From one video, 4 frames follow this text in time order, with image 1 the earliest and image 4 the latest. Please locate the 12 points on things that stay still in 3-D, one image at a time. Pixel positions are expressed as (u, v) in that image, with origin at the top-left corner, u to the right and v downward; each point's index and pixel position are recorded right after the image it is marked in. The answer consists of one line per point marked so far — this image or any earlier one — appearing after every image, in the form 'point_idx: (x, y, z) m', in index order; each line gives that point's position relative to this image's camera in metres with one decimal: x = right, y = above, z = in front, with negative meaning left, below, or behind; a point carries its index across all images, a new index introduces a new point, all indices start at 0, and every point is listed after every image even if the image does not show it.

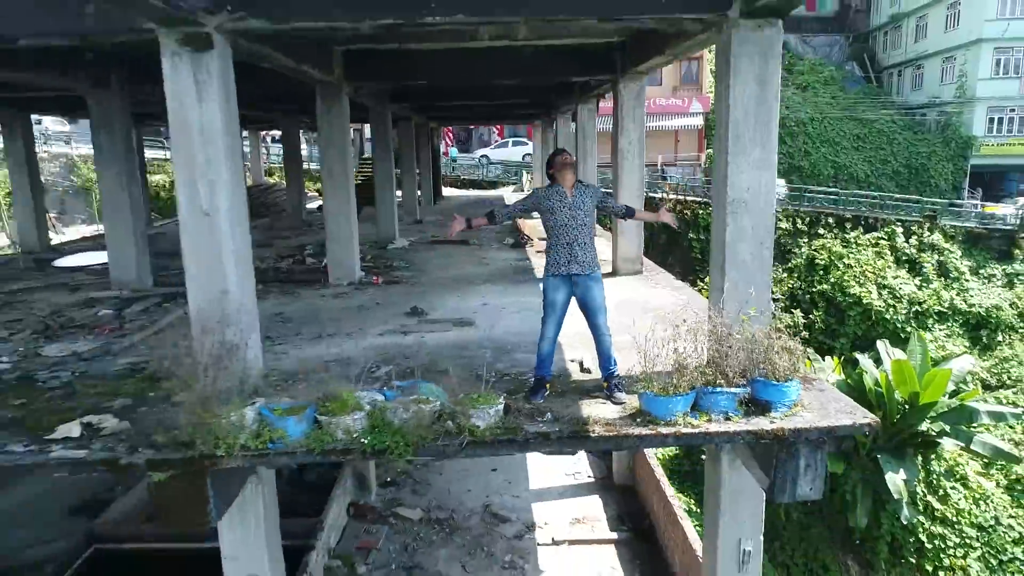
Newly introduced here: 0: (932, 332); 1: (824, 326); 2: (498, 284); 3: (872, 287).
0: (+5.3, -0.5, +10.1) m
1: (+4.1, -0.5, +10.5) m
2: (0.0, 0.0, +4.3) m
3: (+4.7, 0.0, +10.5) m
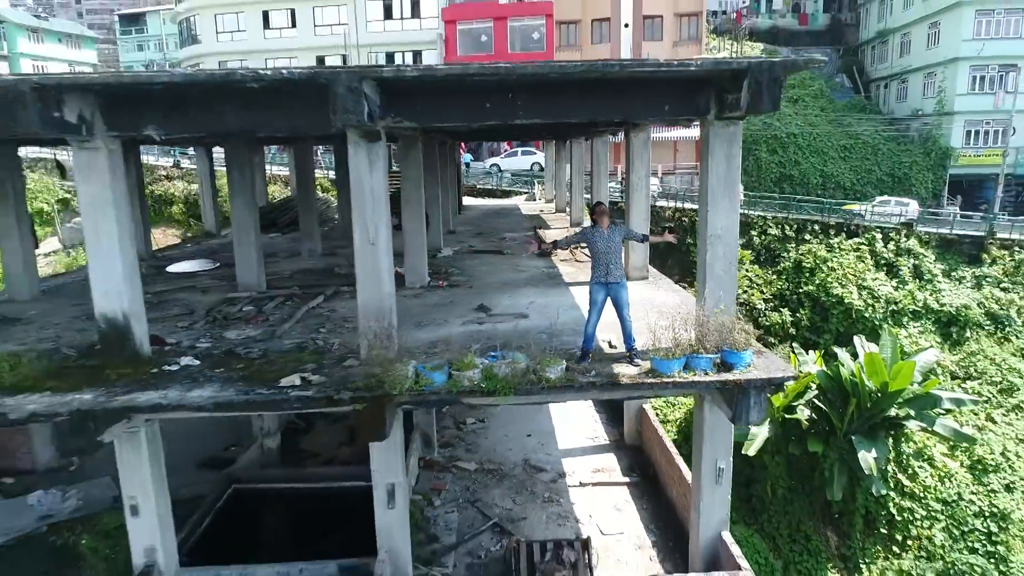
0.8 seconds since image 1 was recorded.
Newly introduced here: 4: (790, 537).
0: (+5.5, -0.6, +11.2) m
1: (+4.3, -0.5, +11.6) m
2: (+0.2, 0.0, +5.4) m
3: (+4.9, 0.0, +11.6) m
4: (+3.2, -2.8, +9.1) m
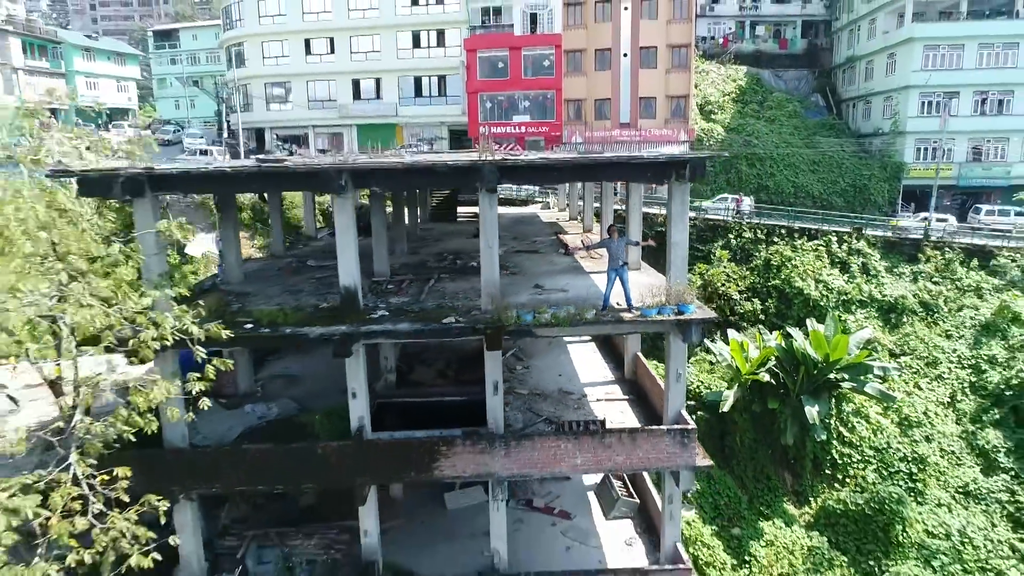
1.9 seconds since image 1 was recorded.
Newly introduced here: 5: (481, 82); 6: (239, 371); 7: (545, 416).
0: (+5.8, -0.4, +13.8) m
1: (+4.6, -0.4, +14.2) m
2: (+0.6, +0.1, +8.0) m
3: (+5.3, +0.1, +14.3) m
4: (+3.6, -2.7, +11.7) m
5: (-0.8, +5.1, +19.8) m
6: (-2.6, -0.8, +7.7) m
7: (+0.3, -1.2, +7.4) m
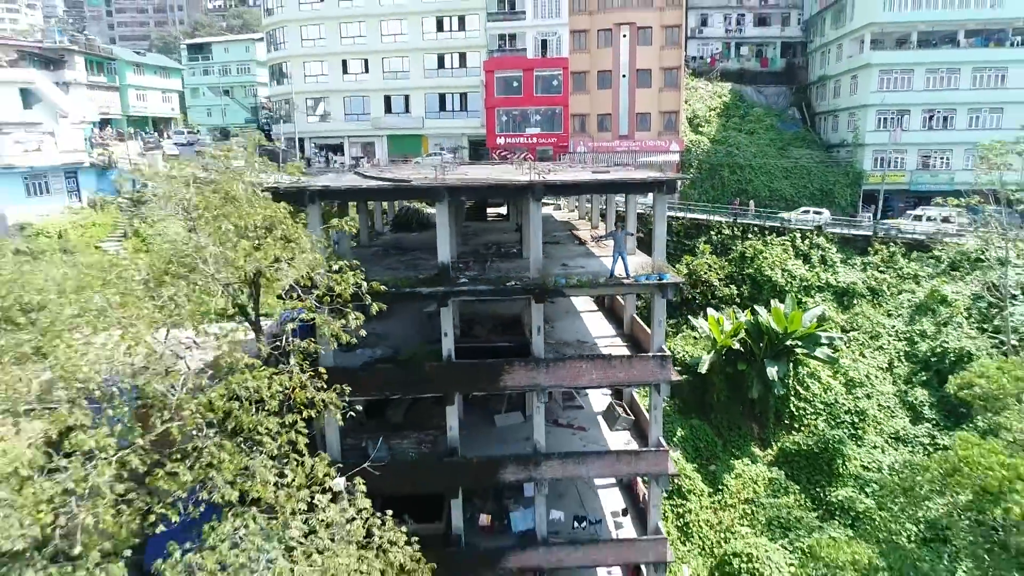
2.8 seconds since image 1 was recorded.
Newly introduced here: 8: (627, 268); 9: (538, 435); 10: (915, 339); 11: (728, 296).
0: (+6.2, -0.2, +16.8) m
1: (+5.0, -0.1, +17.2) m
2: (+1.0, +0.4, +11.0) m
3: (+5.7, +0.4, +17.3) m
4: (+4.0, -2.5, +14.7) m
5: (-0.4, +5.4, +22.8) m
6: (-2.2, -0.5, +10.6) m
7: (+0.7, -1.0, +10.4) m
8: (+1.4, +0.2, +9.5) m
9: (+0.3, -1.7, +9.3) m
10: (+8.1, -1.0, +16.2) m
11: (+4.6, -0.1, +17.2) m
